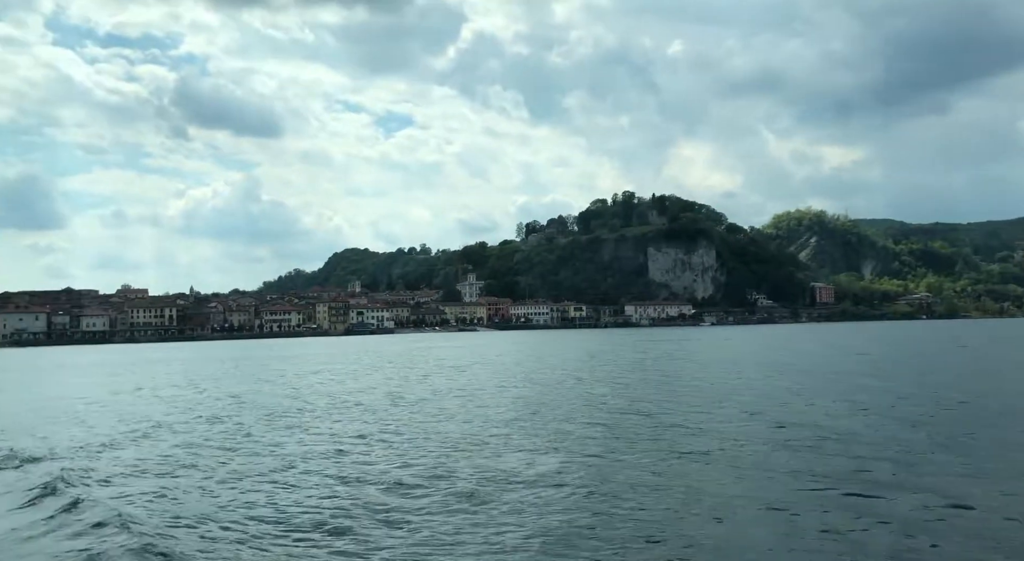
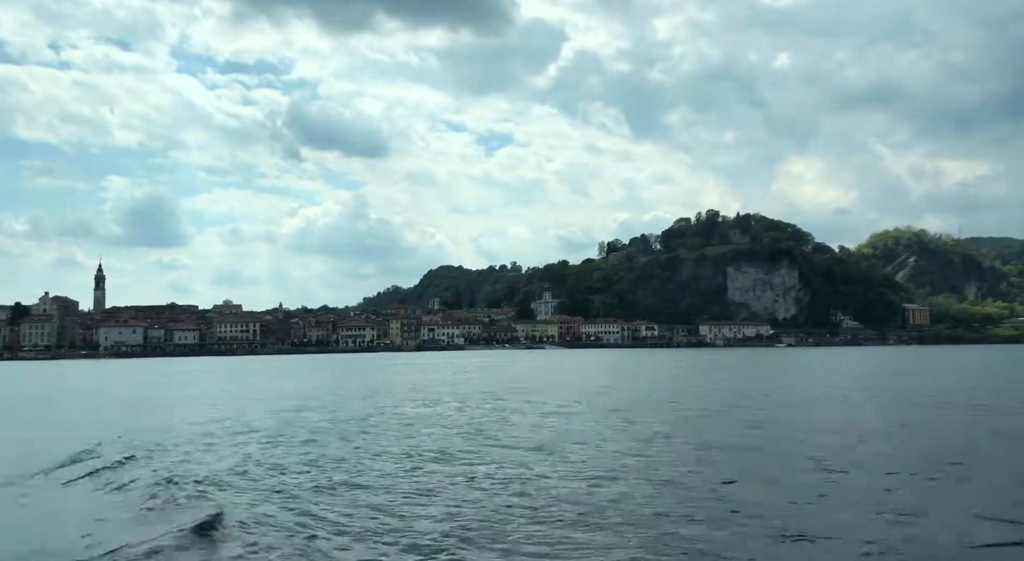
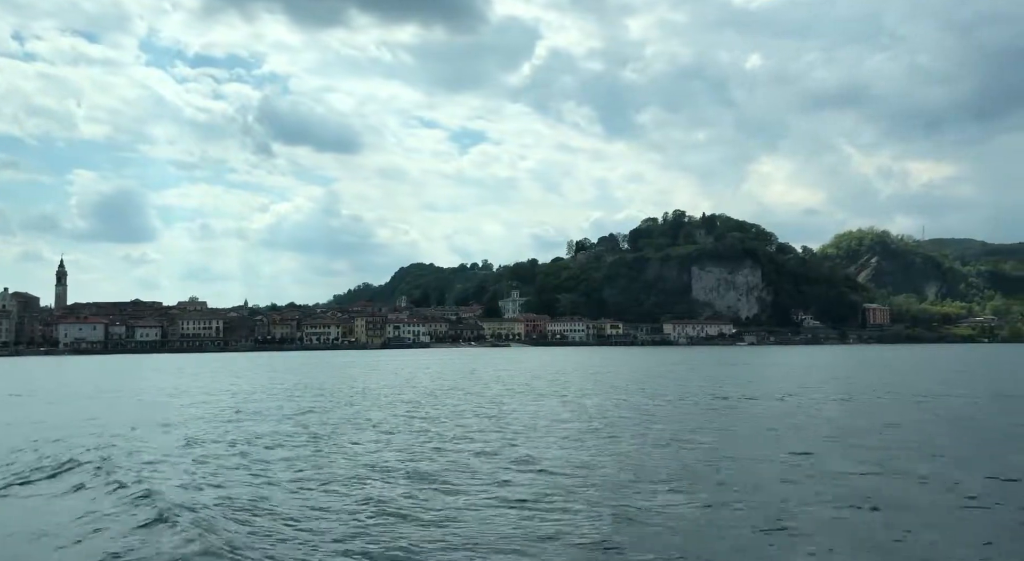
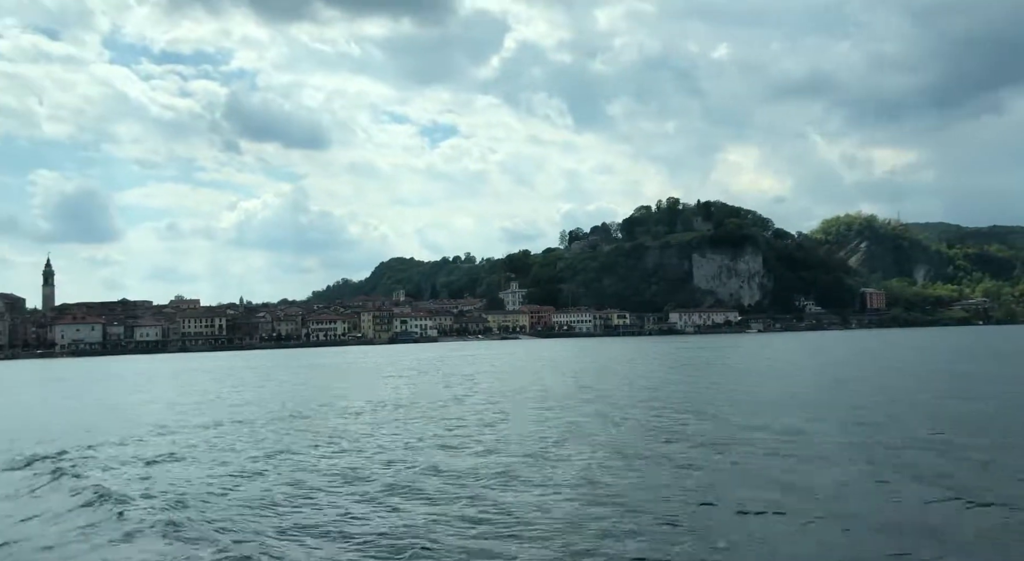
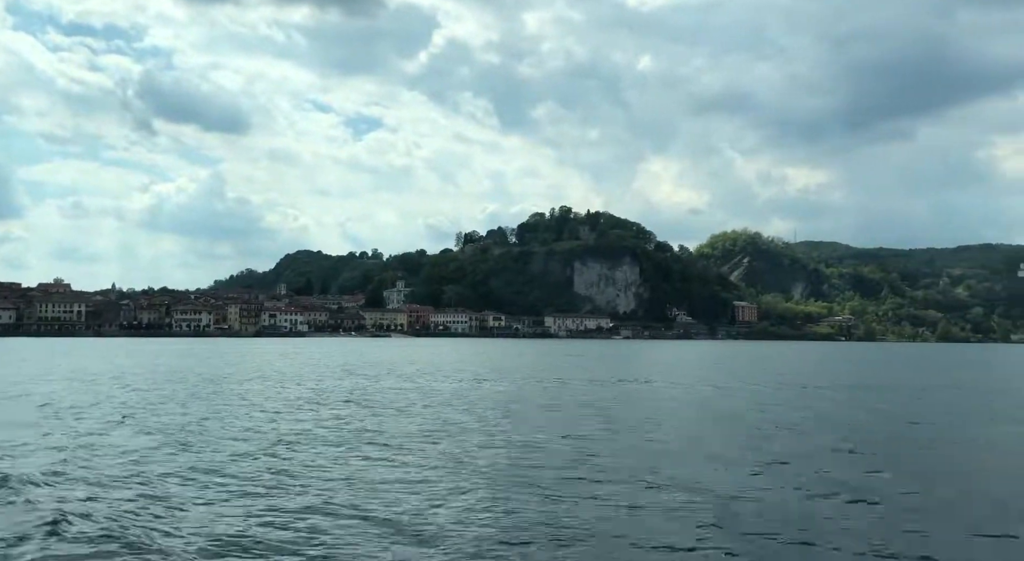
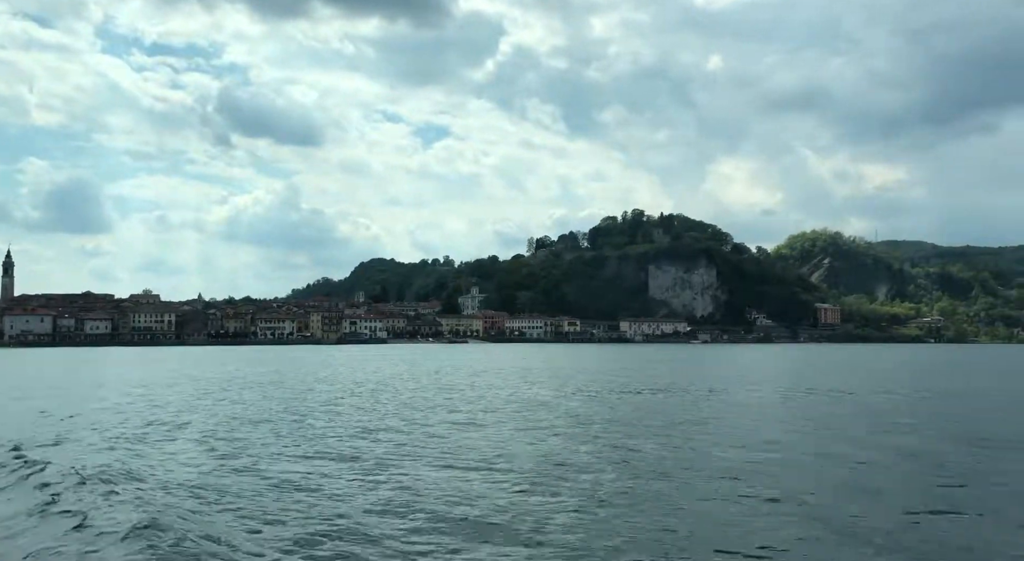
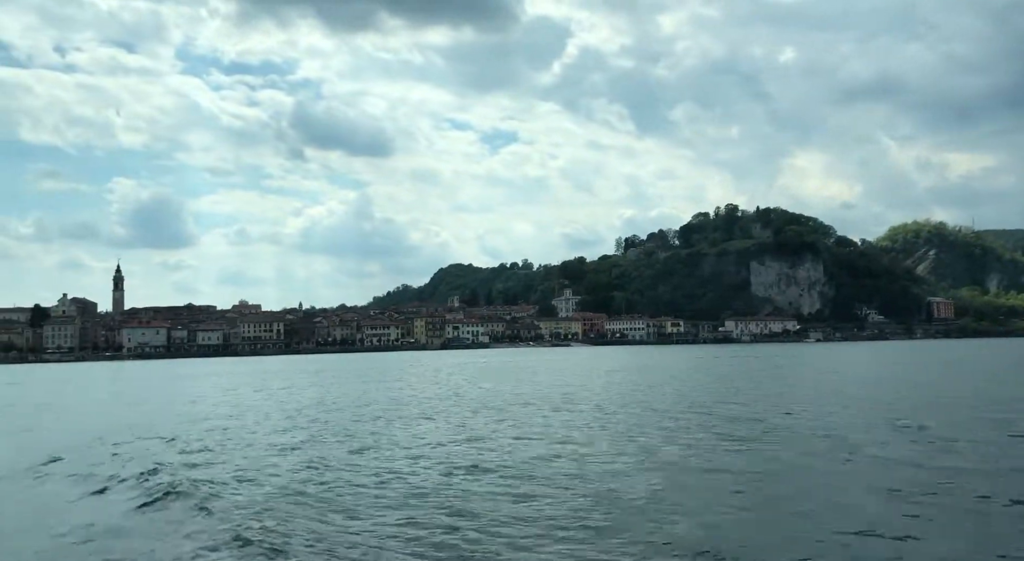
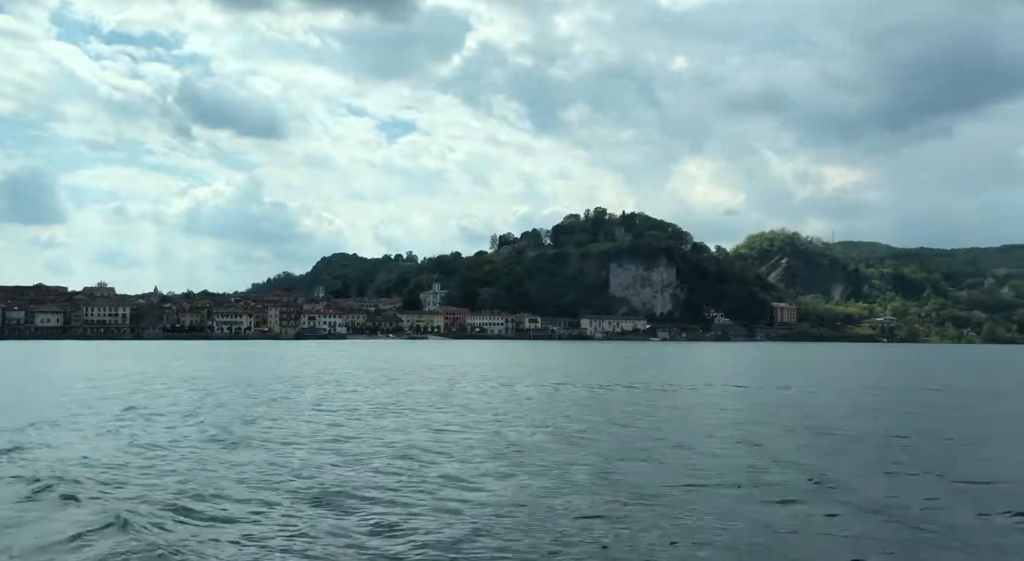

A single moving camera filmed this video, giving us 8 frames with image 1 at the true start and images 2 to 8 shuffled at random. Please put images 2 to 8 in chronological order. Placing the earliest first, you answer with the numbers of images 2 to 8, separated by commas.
4, 7, 2, 3, 6, 8, 5
